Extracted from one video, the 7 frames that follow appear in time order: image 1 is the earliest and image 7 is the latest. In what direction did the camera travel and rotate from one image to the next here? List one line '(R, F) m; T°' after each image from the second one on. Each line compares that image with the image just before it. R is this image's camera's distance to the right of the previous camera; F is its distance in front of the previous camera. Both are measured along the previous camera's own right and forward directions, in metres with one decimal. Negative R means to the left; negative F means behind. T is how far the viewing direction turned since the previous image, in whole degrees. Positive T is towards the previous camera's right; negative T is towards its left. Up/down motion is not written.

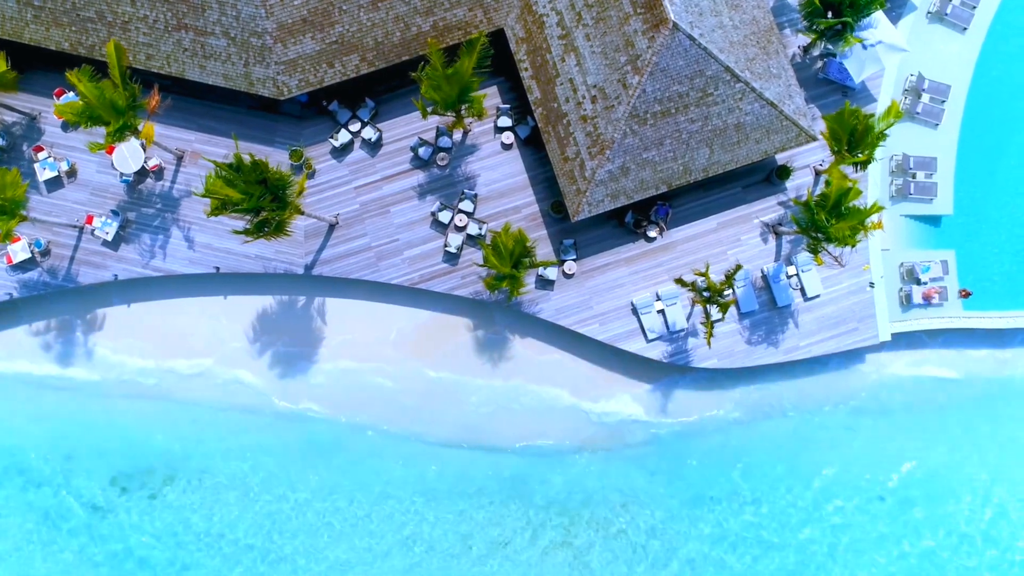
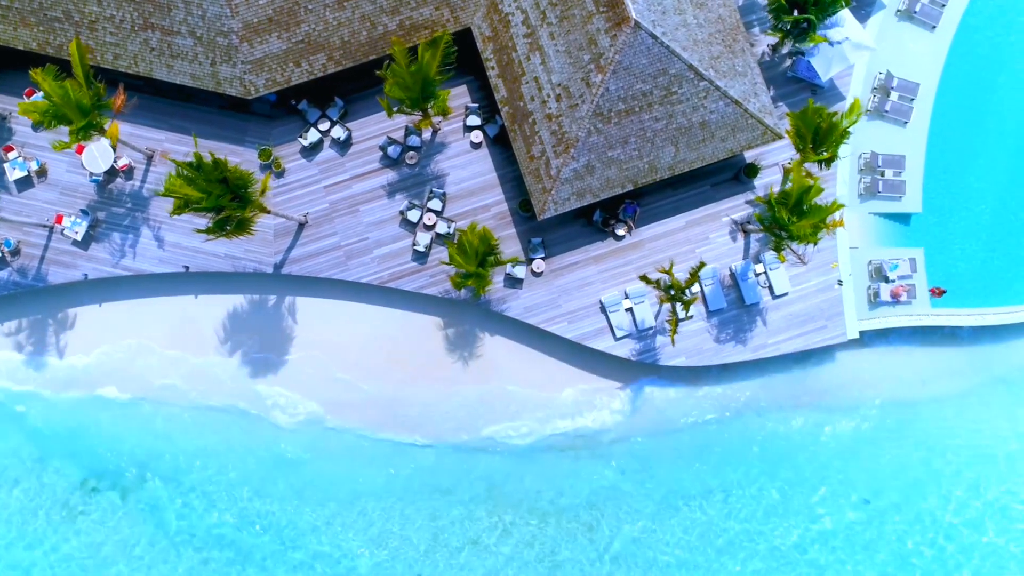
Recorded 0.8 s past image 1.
(+0.8, 0.0) m; 0°
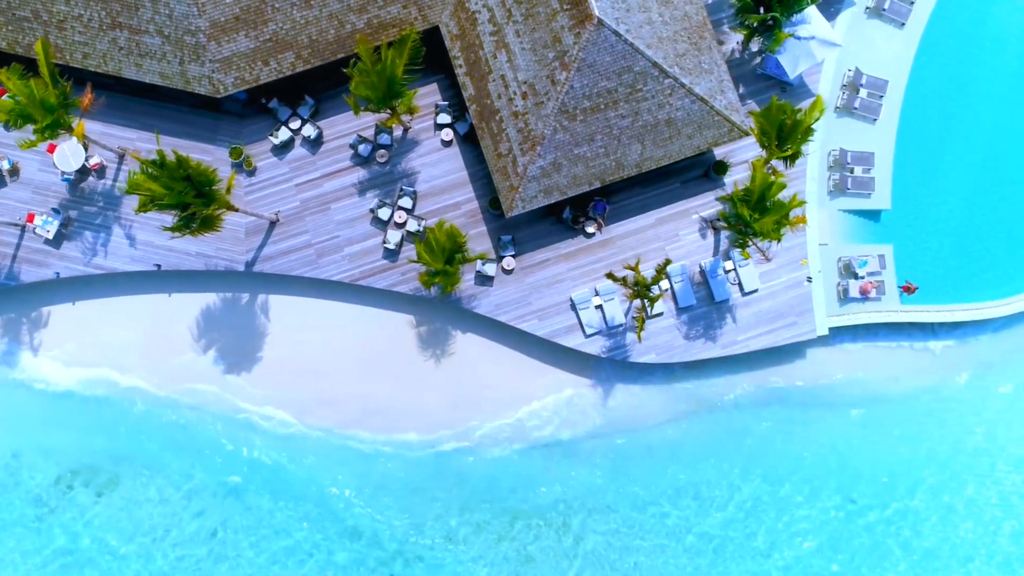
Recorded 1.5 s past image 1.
(+0.8, 0.0) m; 0°
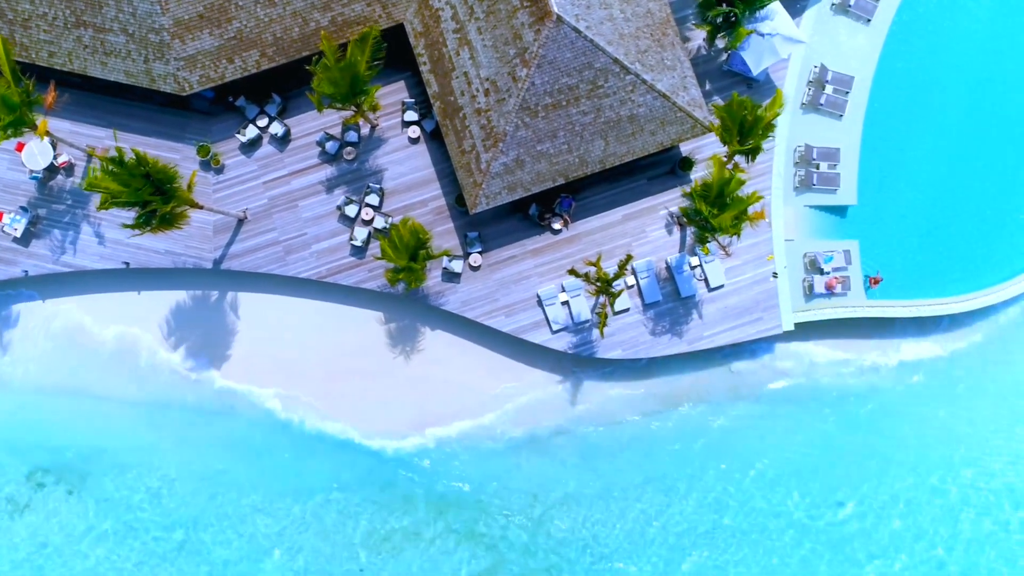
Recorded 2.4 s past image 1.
(+0.9, 0.0) m; 0°
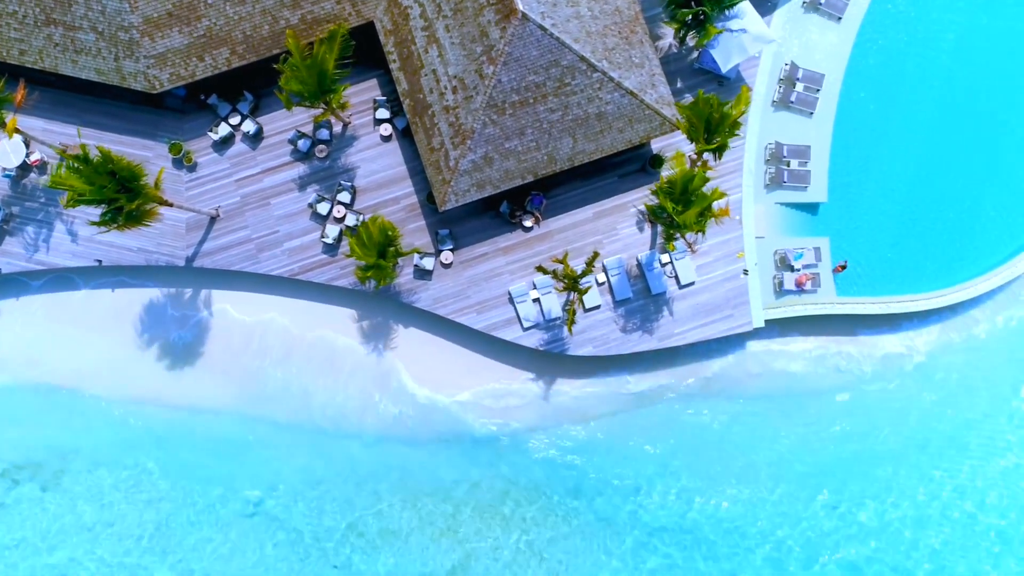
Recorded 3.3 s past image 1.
(+0.7, 0.0) m; 0°
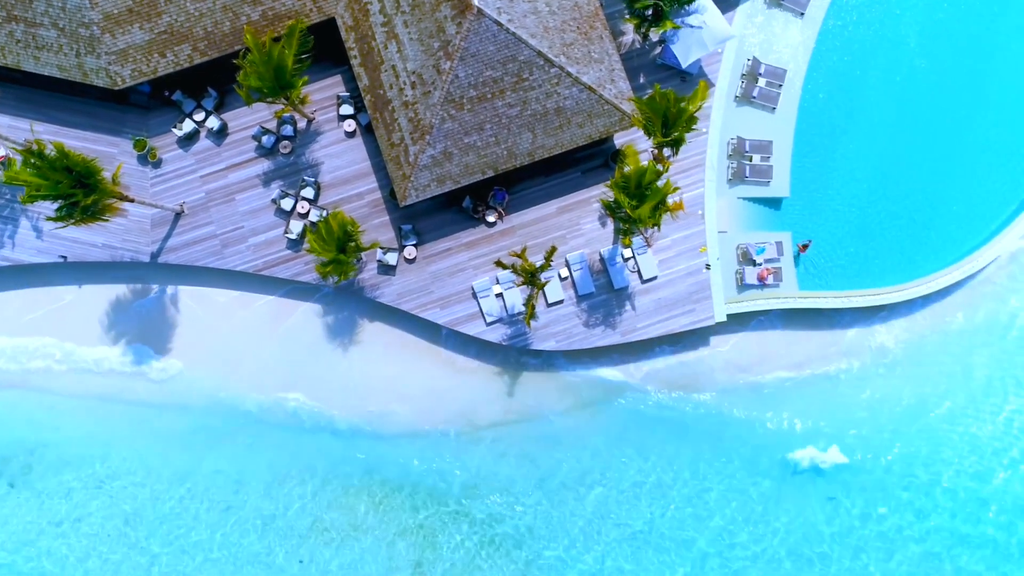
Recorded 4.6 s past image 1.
(+0.9, -0.1) m; 0°
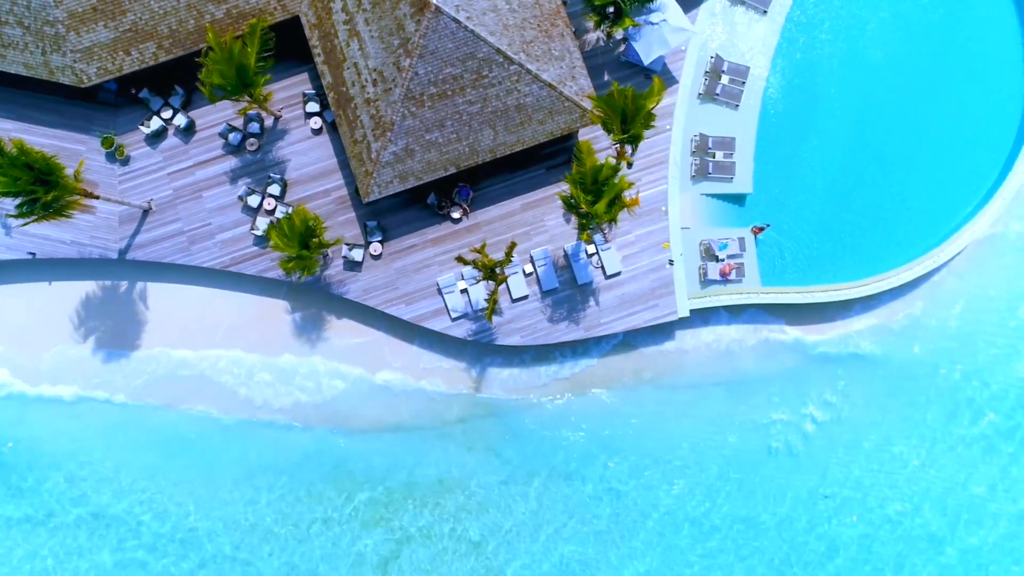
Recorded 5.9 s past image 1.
(+0.9, -0.1) m; 0°
